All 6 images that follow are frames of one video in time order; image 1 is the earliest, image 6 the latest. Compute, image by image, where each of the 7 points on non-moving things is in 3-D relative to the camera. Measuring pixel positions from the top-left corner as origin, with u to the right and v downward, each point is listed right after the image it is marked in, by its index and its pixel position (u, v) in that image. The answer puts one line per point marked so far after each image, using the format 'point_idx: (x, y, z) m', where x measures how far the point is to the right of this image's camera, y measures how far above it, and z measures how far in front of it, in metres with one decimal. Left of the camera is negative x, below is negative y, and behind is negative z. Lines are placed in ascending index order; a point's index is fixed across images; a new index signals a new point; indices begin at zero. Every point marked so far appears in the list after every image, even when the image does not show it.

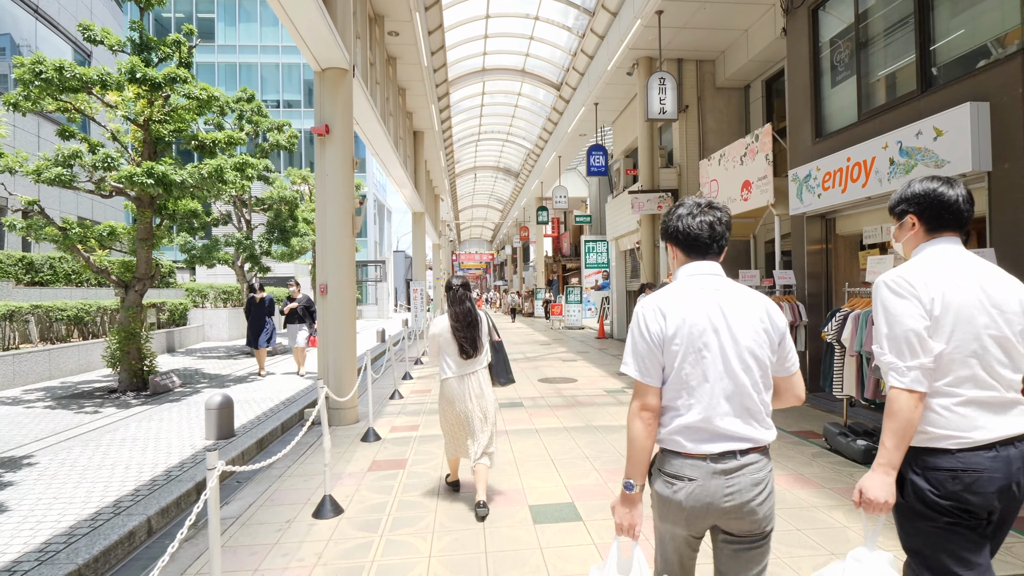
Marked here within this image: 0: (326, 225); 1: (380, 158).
0: (-2.1, +0.7, +6.8) m
1: (-3.4, +3.4, +15.1) m
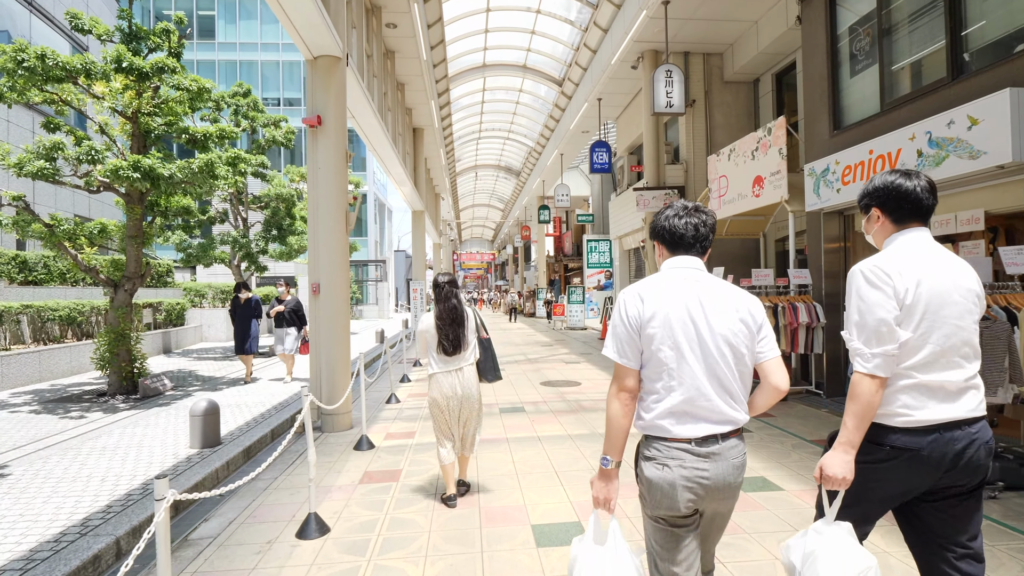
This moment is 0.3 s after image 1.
0: (-2.1, +0.8, +6.5) m
1: (-3.3, +3.4, +14.8) m
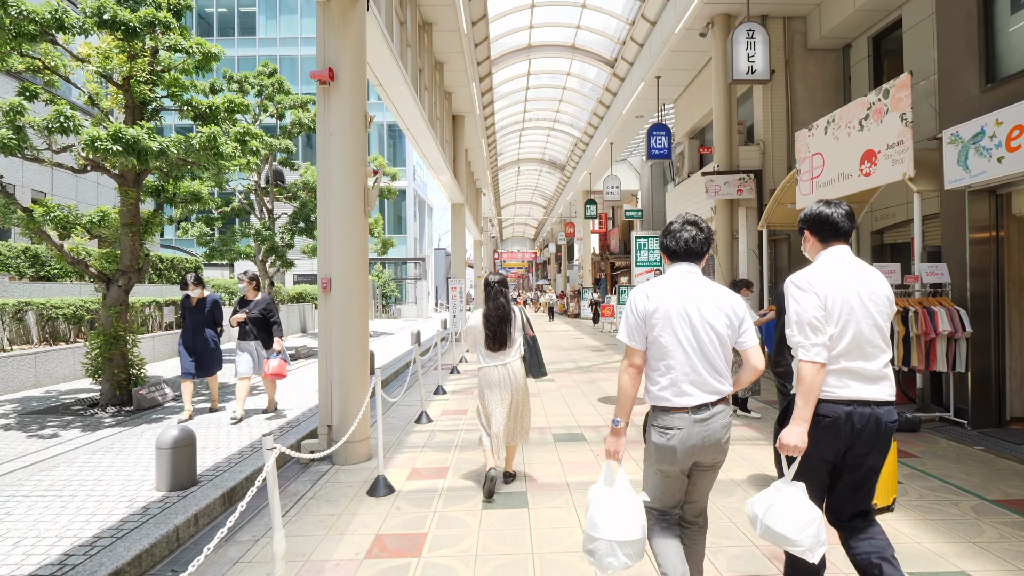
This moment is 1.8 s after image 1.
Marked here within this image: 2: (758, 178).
0: (-1.6, +0.8, +5.2) m
1: (-2.2, +3.4, +13.6) m
2: (+4.6, +2.1, +11.1) m
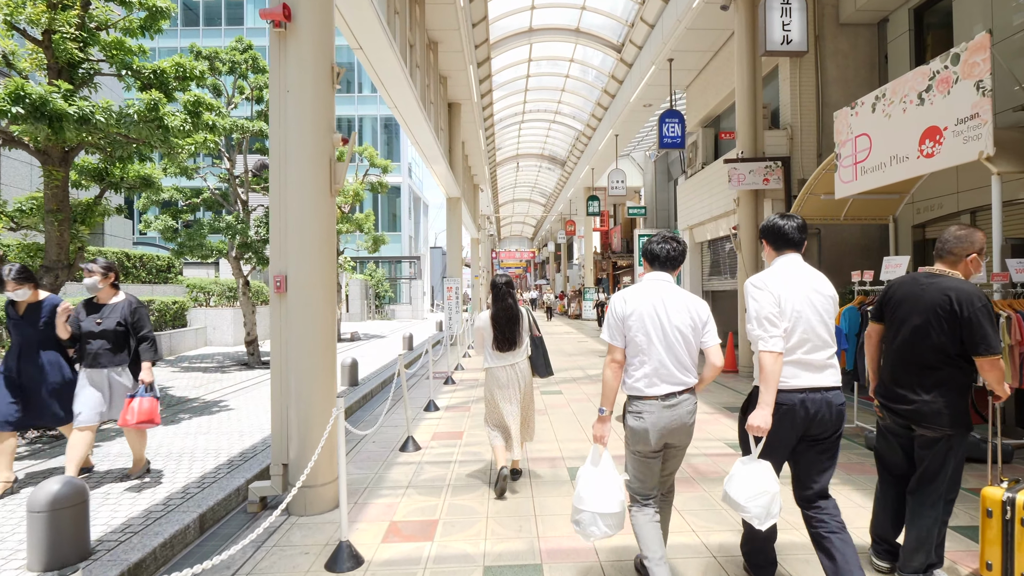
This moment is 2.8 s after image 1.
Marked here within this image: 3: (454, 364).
0: (-1.6, +0.8, +4.1) m
1: (-2.2, +3.4, +12.4) m
2: (+4.6, +2.1, +10.0) m
3: (-1.1, -1.5, +11.4) m
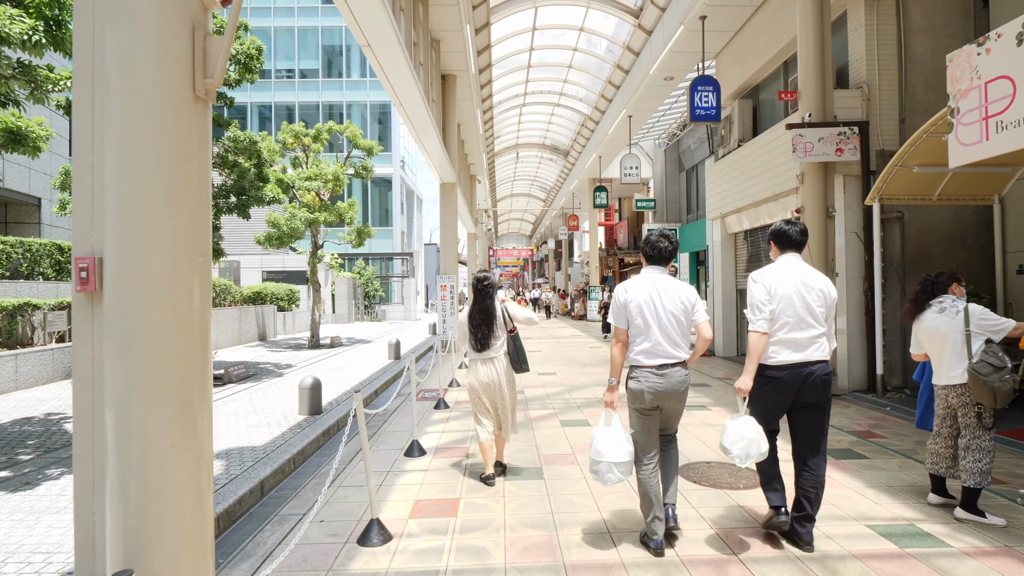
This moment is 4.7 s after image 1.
0: (-1.4, +0.8, +2.1) m
1: (-2.1, +3.5, +10.4) m
2: (+4.8, +2.1, +8.0) m
3: (-1.0, -1.4, +9.4) m
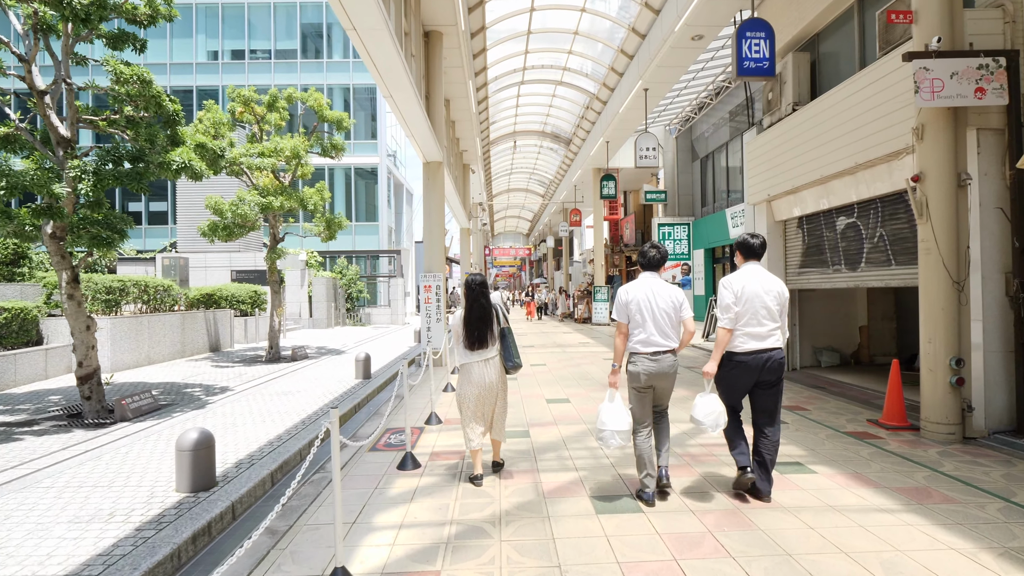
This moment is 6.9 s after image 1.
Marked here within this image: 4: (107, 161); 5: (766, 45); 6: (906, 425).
0: (-1.4, +0.8, -0.3) m
1: (-2.1, +3.4, +8.0) m
2: (+4.8, +2.1, +5.6) m
3: (-1.0, -1.5, +7.0) m
4: (-4.4, +1.4, +6.6) m
5: (+3.8, +3.6, +8.9) m
6: (+4.2, -1.4, +6.4) m
